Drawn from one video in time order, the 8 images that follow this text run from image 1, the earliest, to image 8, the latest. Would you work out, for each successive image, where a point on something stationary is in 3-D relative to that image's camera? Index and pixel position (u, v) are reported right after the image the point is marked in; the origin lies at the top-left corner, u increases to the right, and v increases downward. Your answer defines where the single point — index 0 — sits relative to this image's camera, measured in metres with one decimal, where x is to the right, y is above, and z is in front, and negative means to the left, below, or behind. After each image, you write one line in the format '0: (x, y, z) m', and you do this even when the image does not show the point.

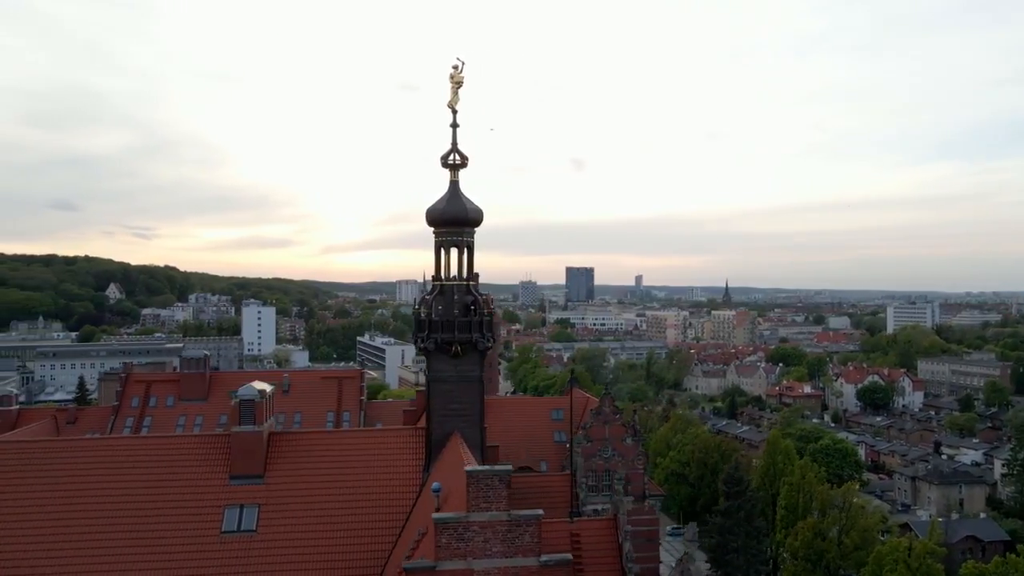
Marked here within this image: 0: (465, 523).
0: (-0.6, -3.0, +9.2) m
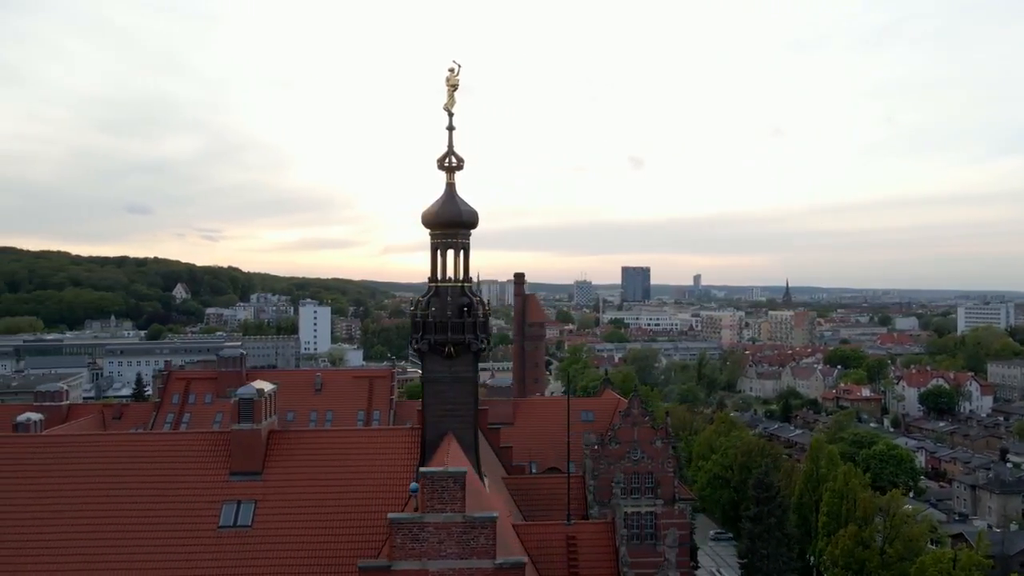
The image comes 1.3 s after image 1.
0: (-1.2, -3.0, +9.3) m
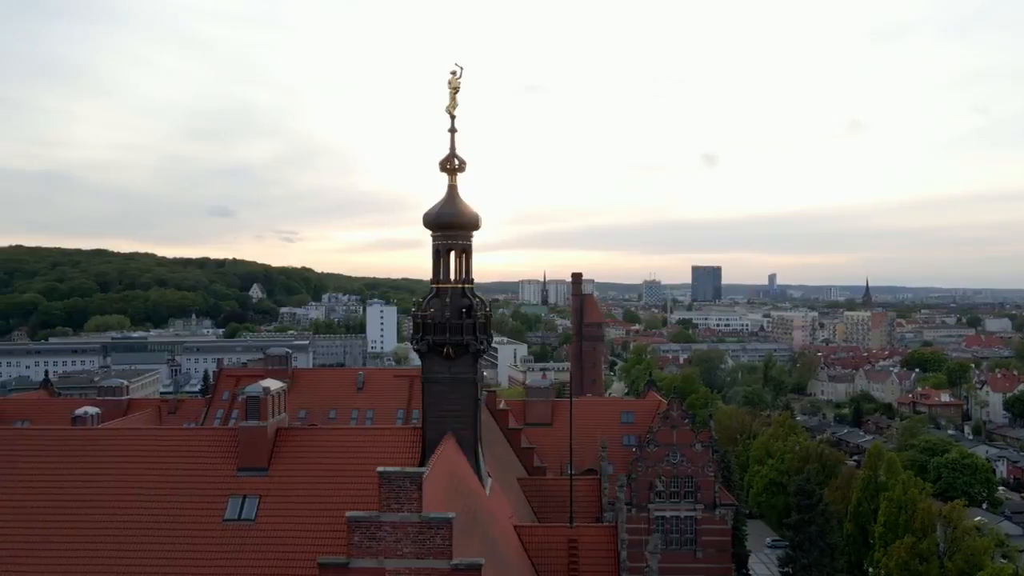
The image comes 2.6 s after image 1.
0: (-1.8, -3.1, +9.4) m
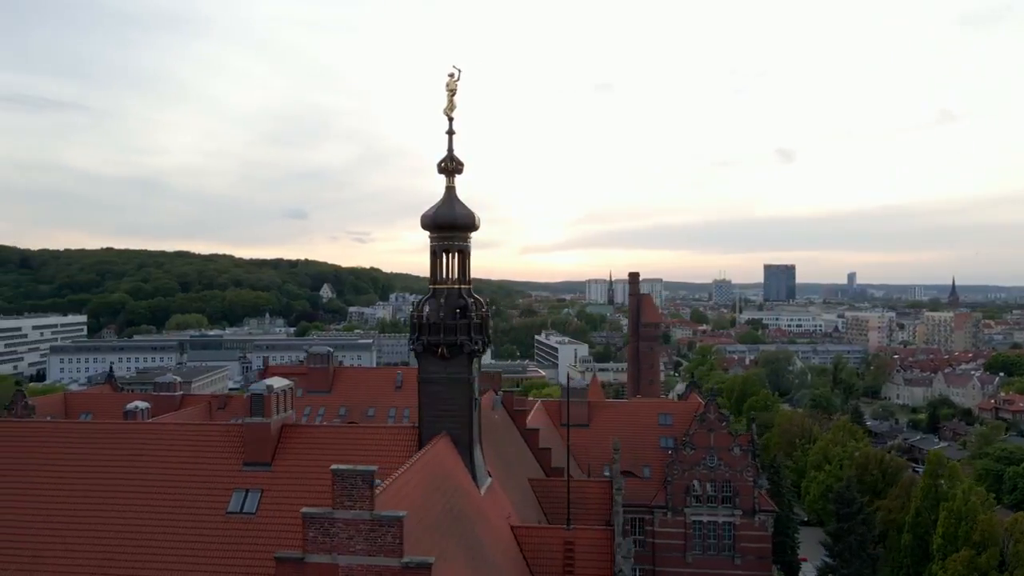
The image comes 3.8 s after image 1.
0: (-2.4, -3.1, +9.6) m
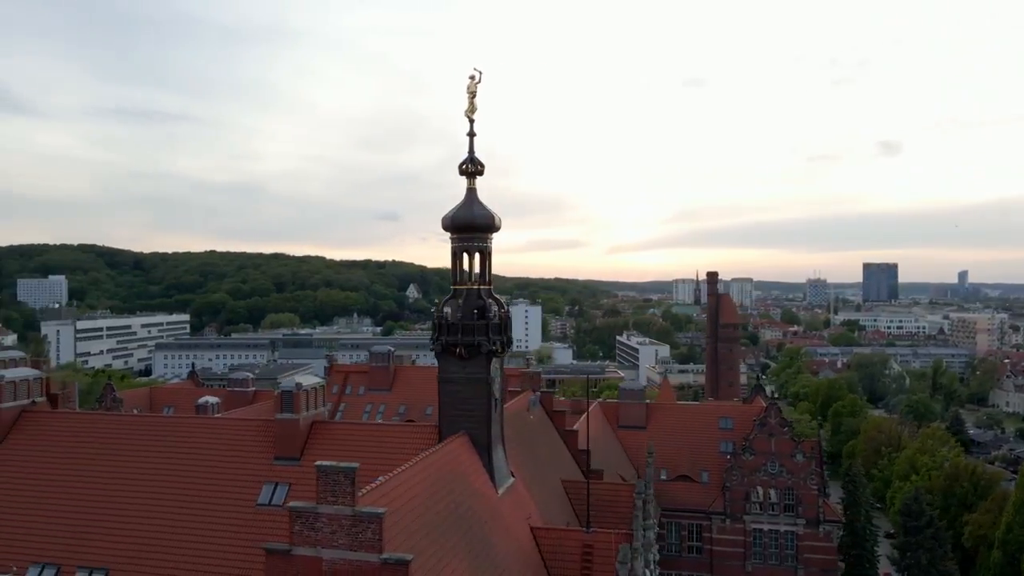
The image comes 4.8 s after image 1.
0: (-2.7, -3.1, +9.9) m
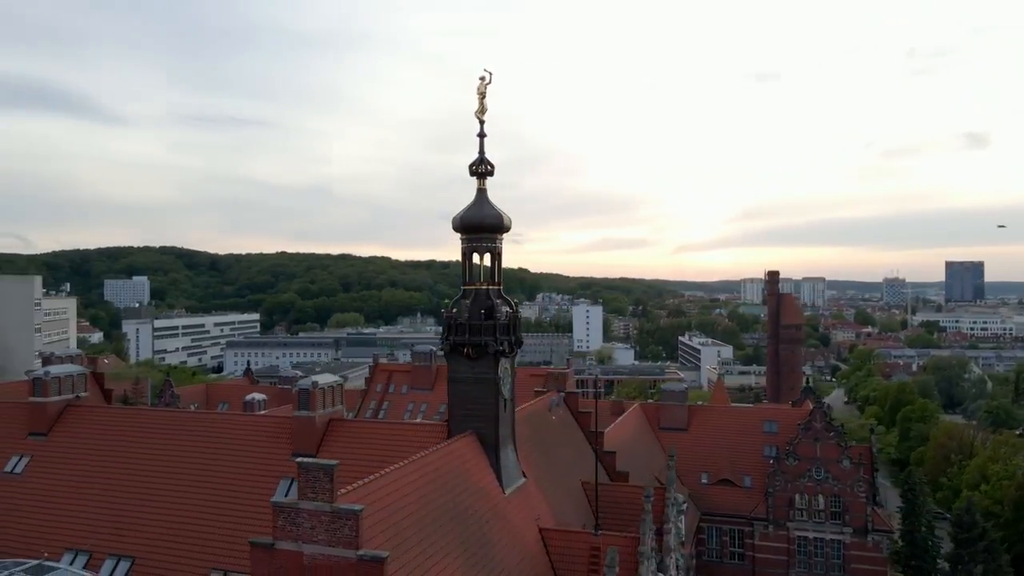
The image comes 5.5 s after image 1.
0: (-3.0, -3.1, +10.1) m
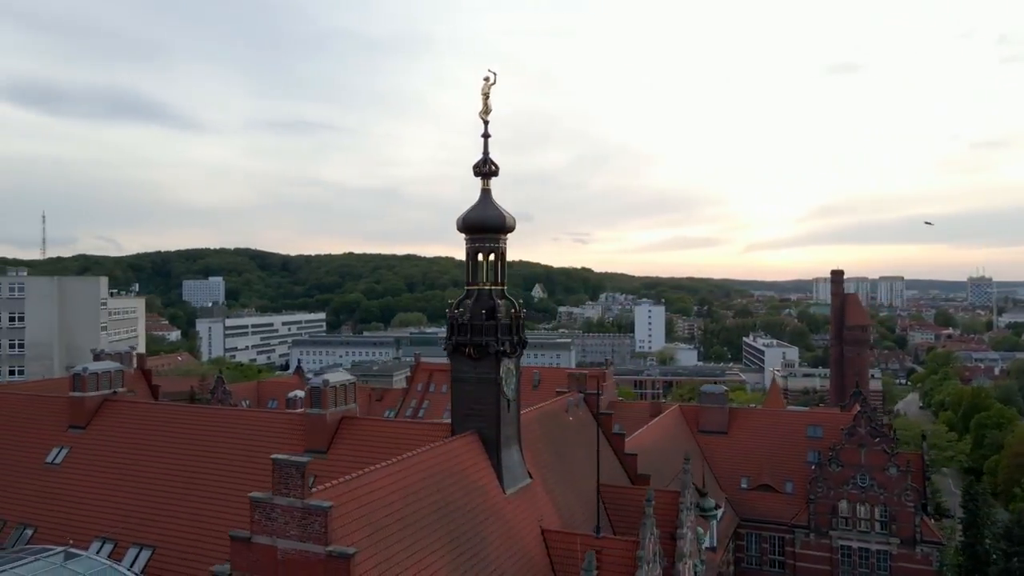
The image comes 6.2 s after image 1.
0: (-3.5, -3.1, +10.4) m
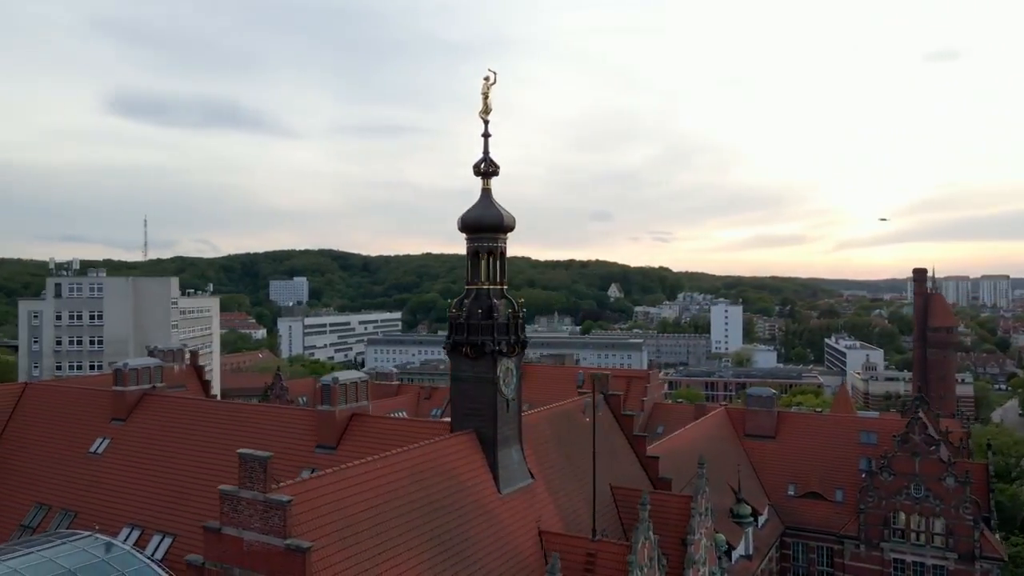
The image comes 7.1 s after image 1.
0: (-4.1, -3.1, +10.7) m
